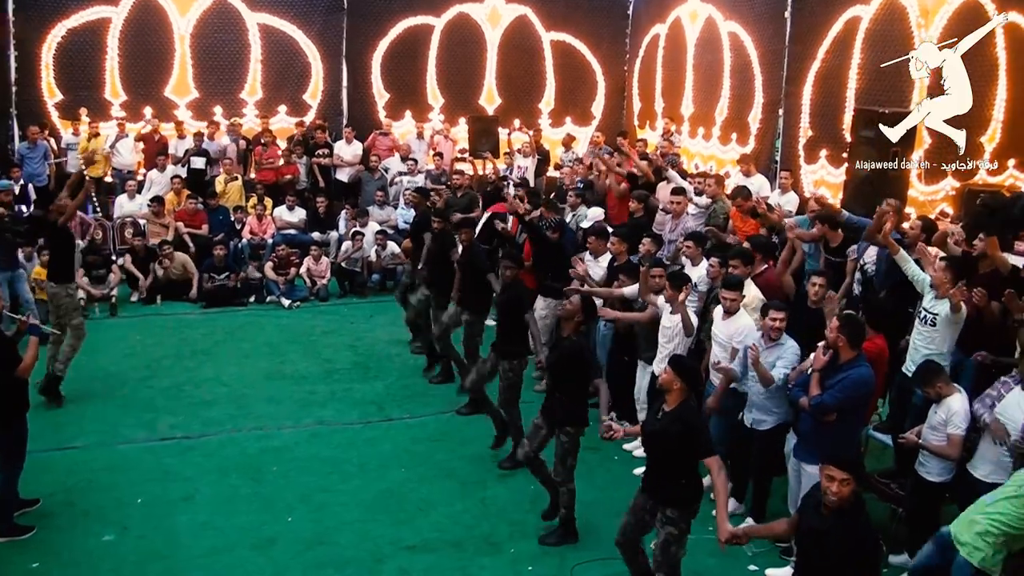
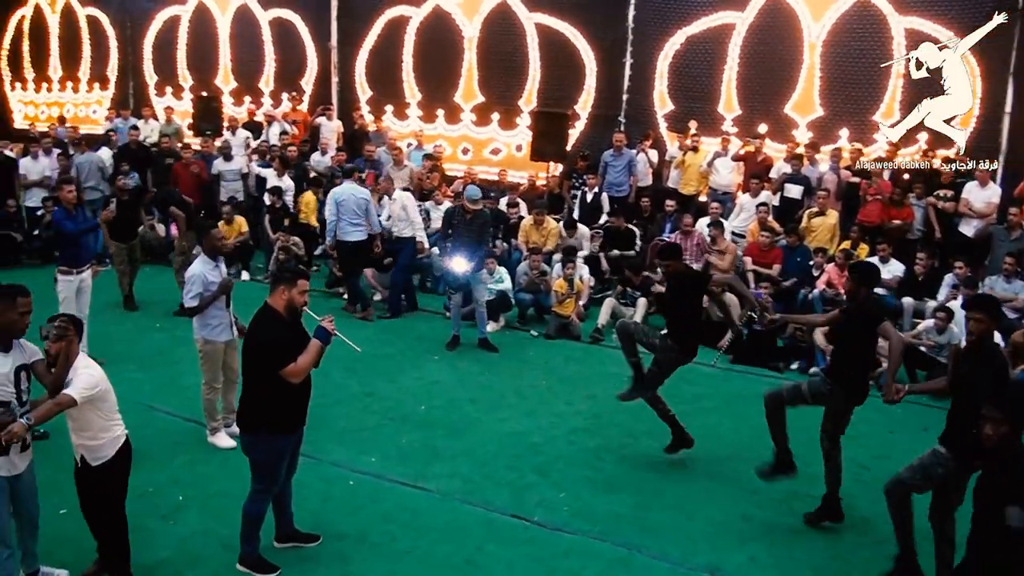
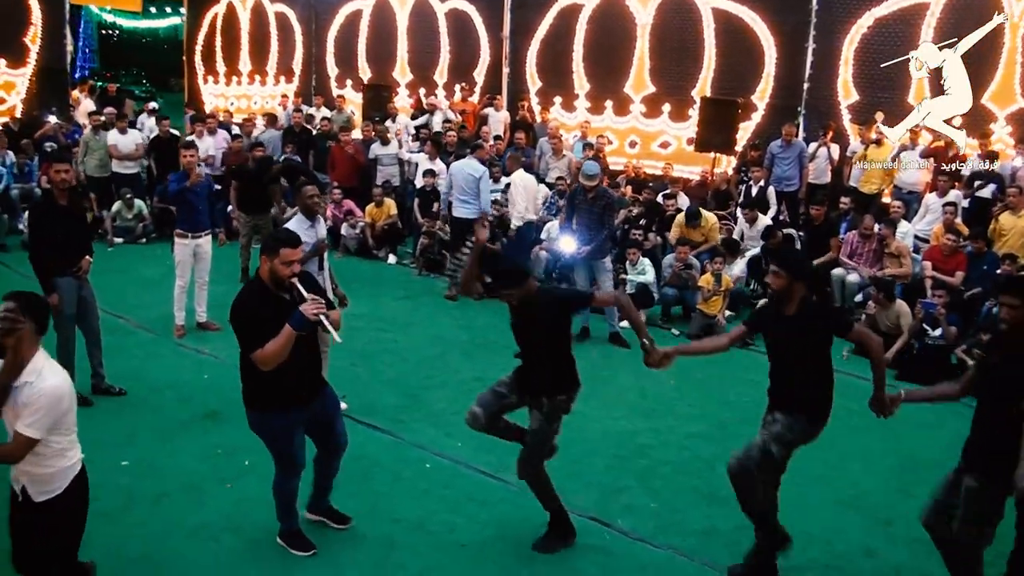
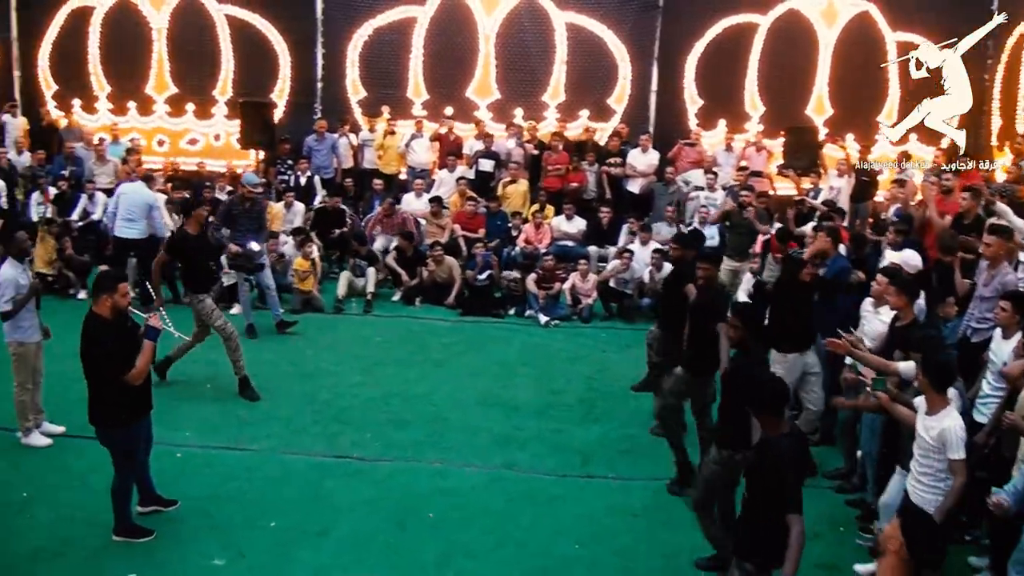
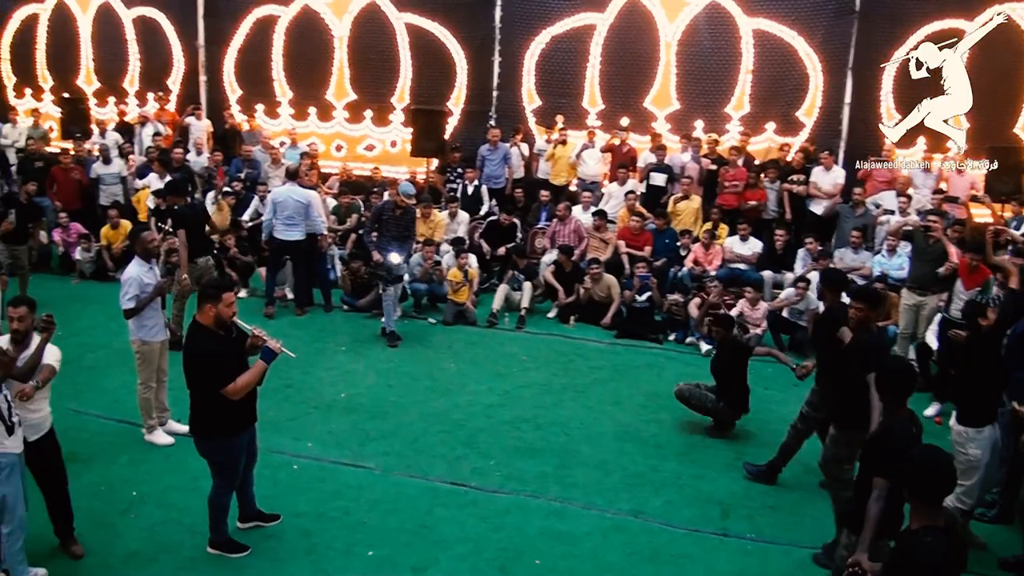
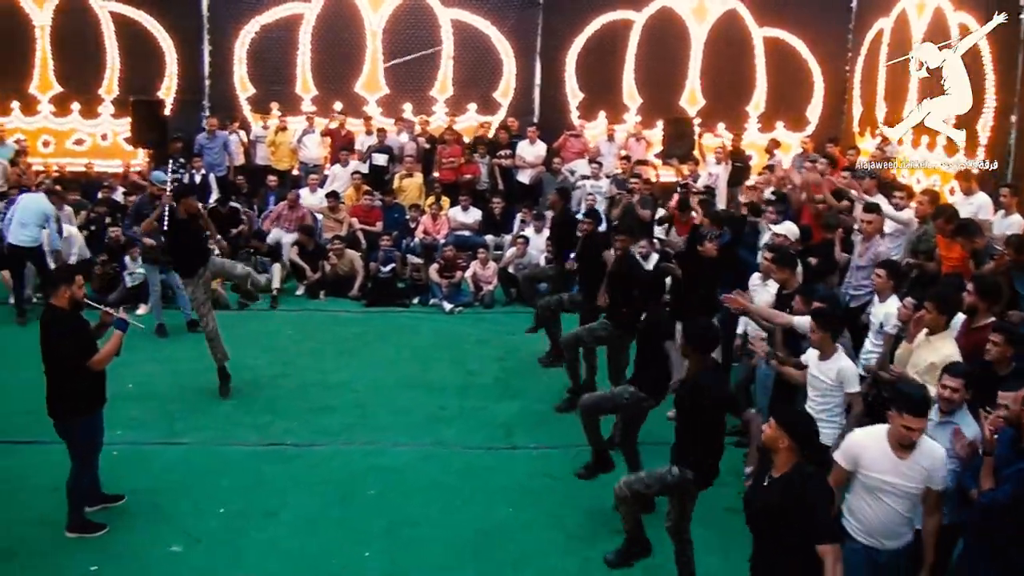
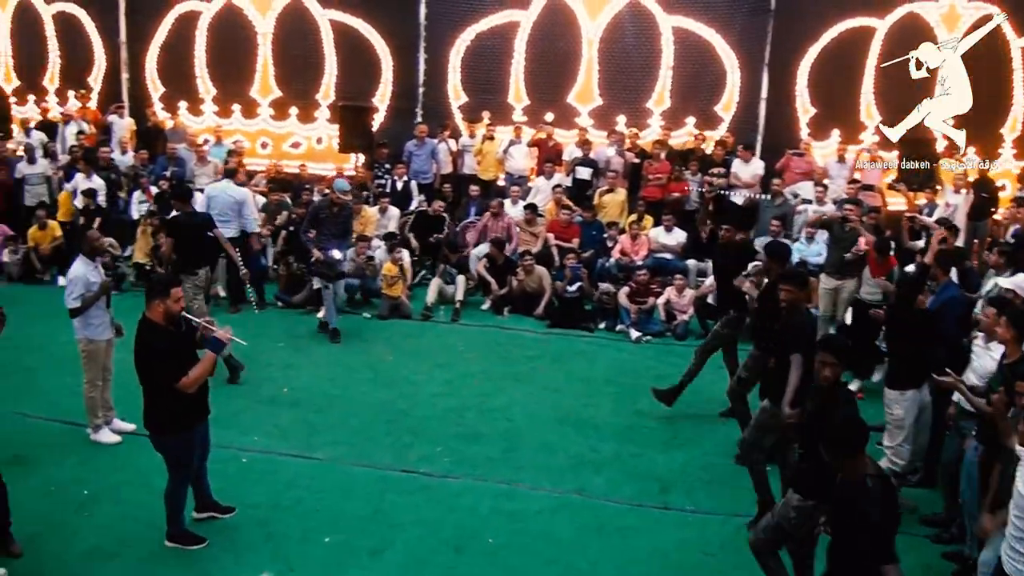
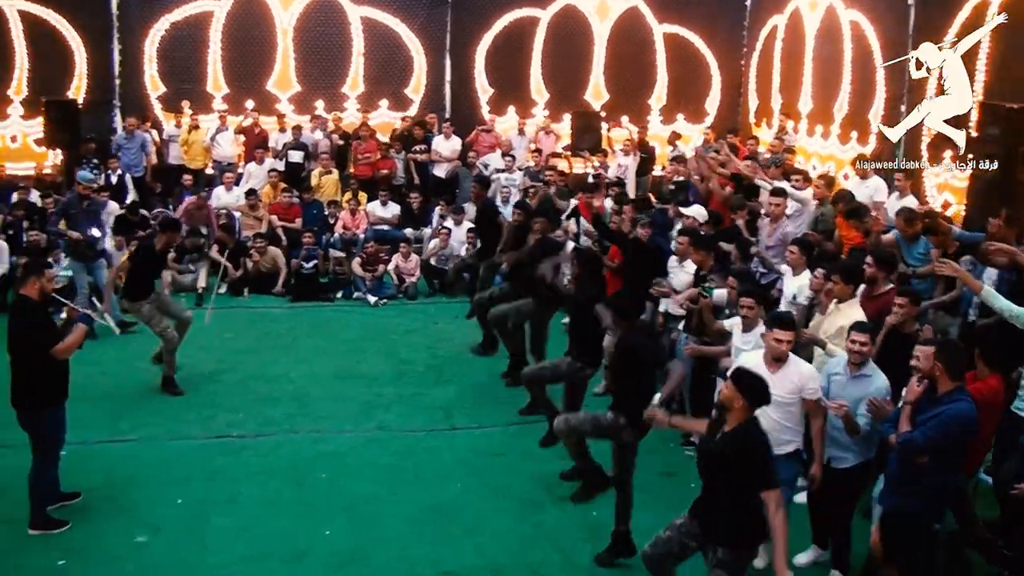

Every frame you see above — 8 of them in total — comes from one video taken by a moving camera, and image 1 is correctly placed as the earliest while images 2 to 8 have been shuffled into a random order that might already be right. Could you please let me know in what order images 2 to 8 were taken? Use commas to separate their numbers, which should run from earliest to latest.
8, 6, 4, 7, 5, 2, 3
